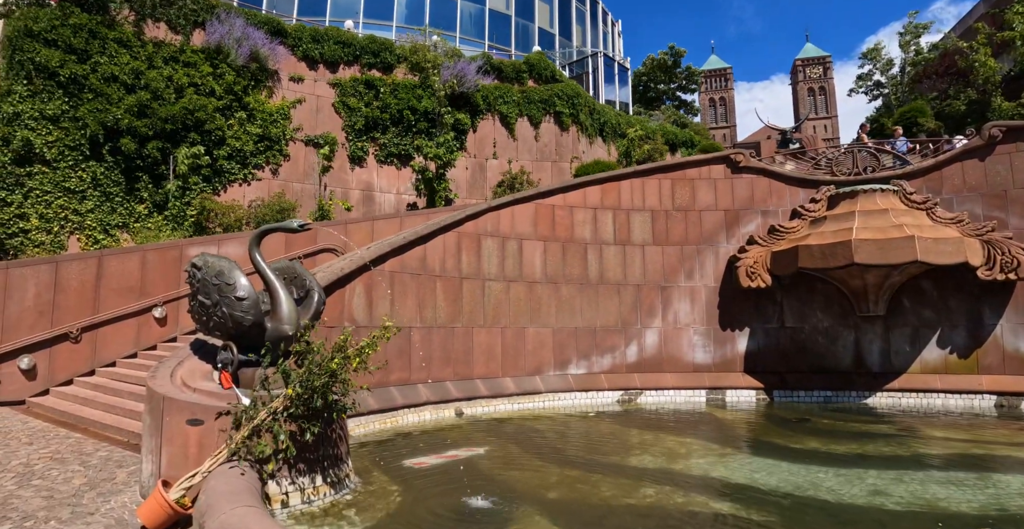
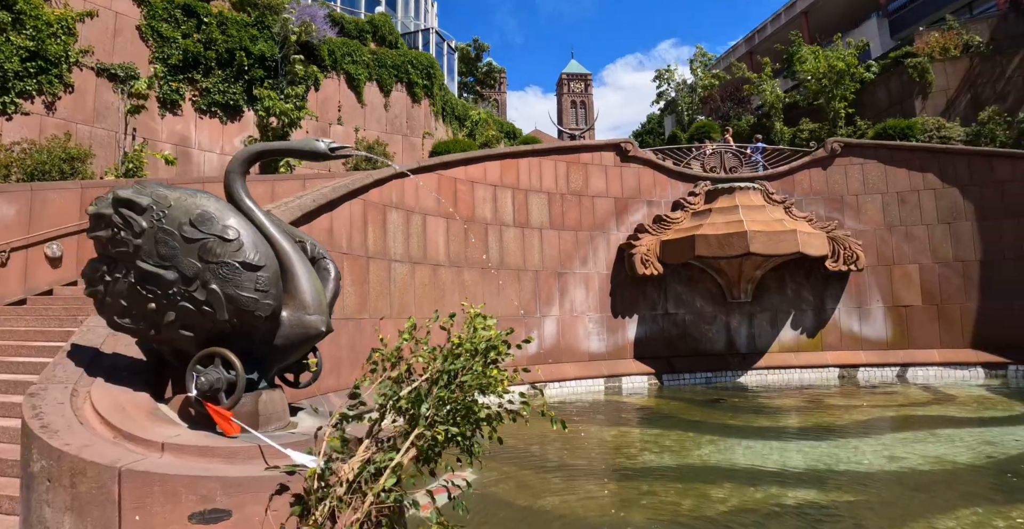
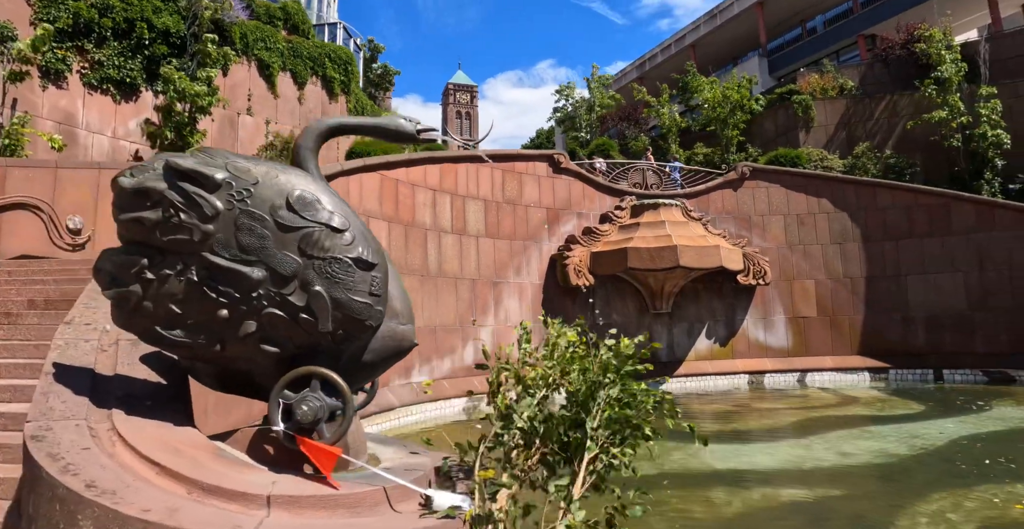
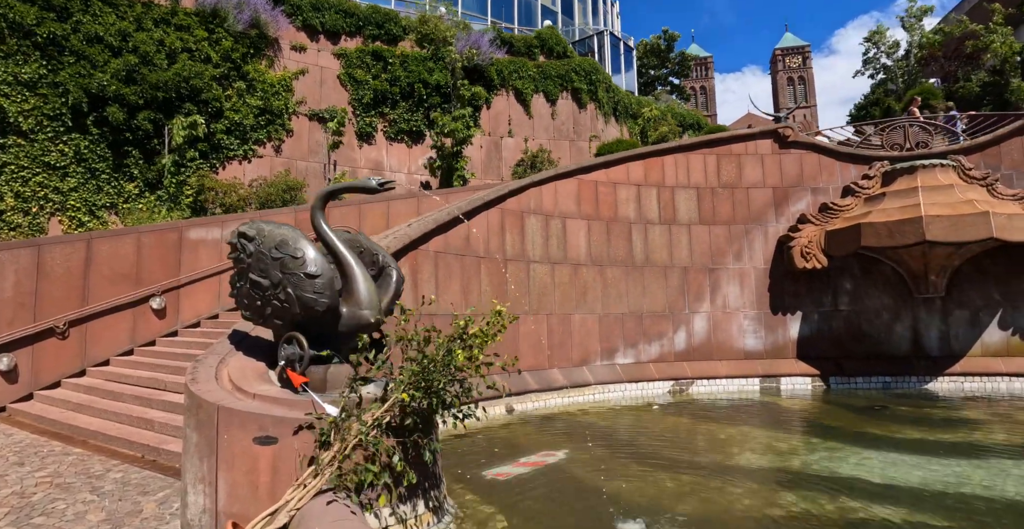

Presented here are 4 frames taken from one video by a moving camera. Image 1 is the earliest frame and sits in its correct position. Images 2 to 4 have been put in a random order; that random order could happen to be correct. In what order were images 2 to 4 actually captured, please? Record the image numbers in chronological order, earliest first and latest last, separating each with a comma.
4, 2, 3
